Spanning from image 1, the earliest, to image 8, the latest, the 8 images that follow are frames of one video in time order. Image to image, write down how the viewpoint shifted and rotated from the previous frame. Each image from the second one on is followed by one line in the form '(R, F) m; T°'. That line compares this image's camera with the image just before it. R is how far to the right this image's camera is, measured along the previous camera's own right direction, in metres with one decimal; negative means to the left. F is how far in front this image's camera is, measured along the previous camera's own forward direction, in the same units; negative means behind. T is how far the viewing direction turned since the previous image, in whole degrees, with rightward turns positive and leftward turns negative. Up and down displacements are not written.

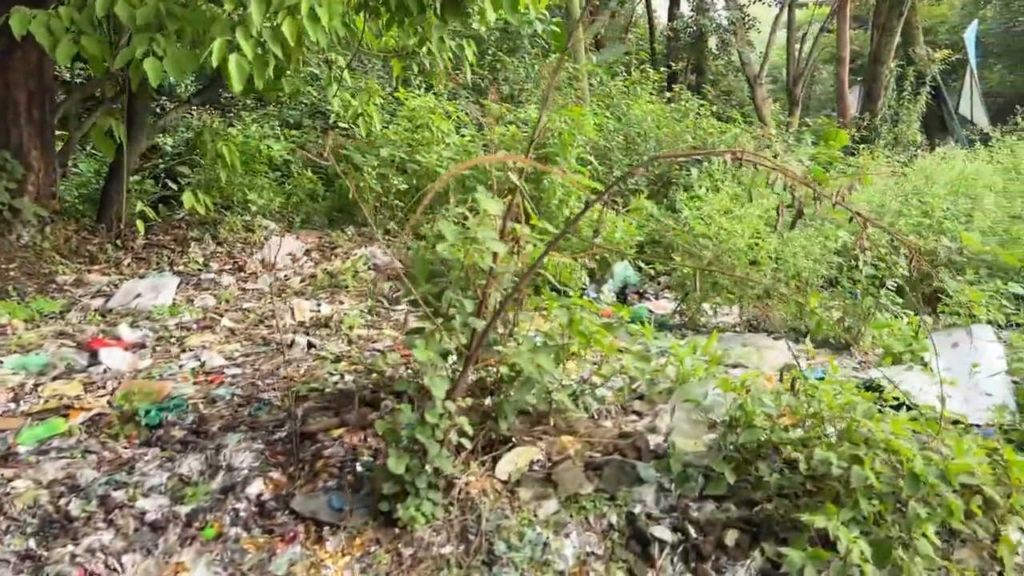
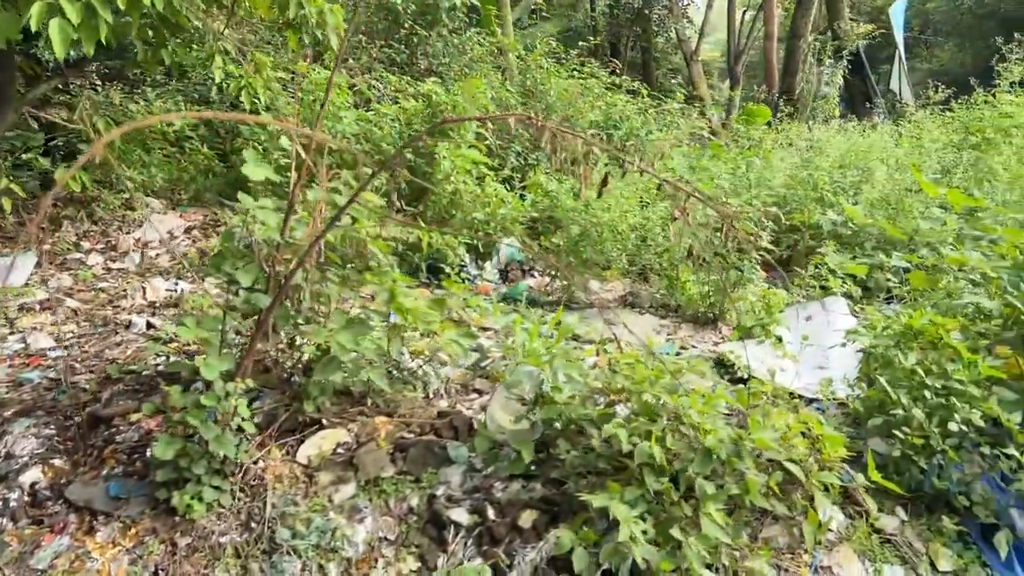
(+0.5, +0.1) m; +2°
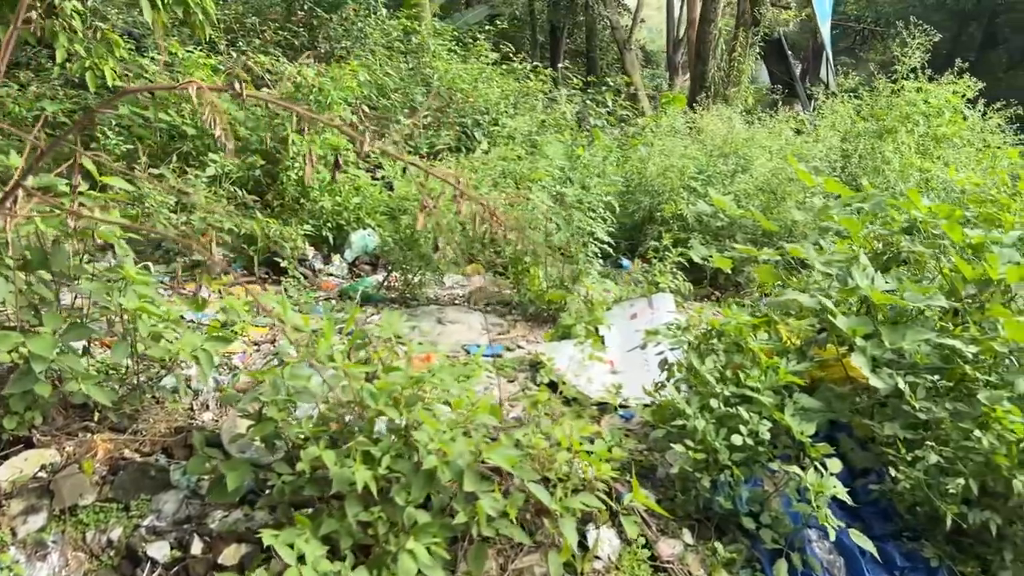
(+0.6, +0.3) m; +2°
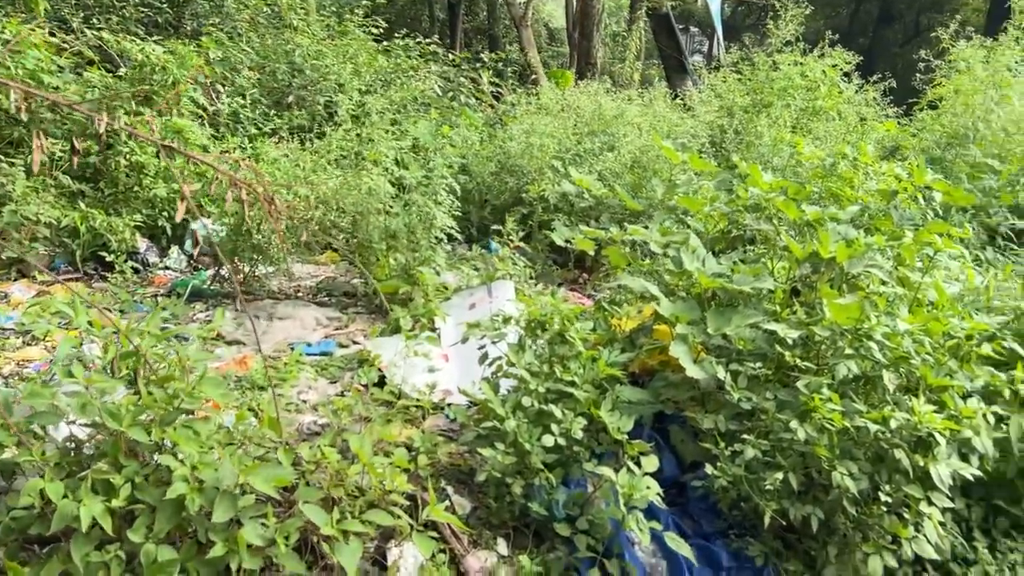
(+0.3, +0.2) m; +5°
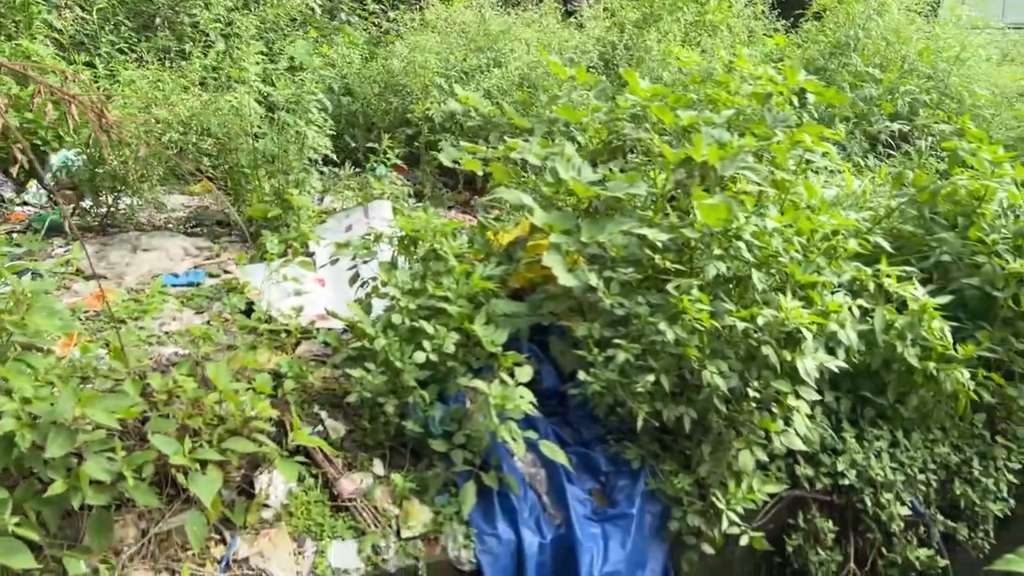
(+0.1, +0.1) m; +5°
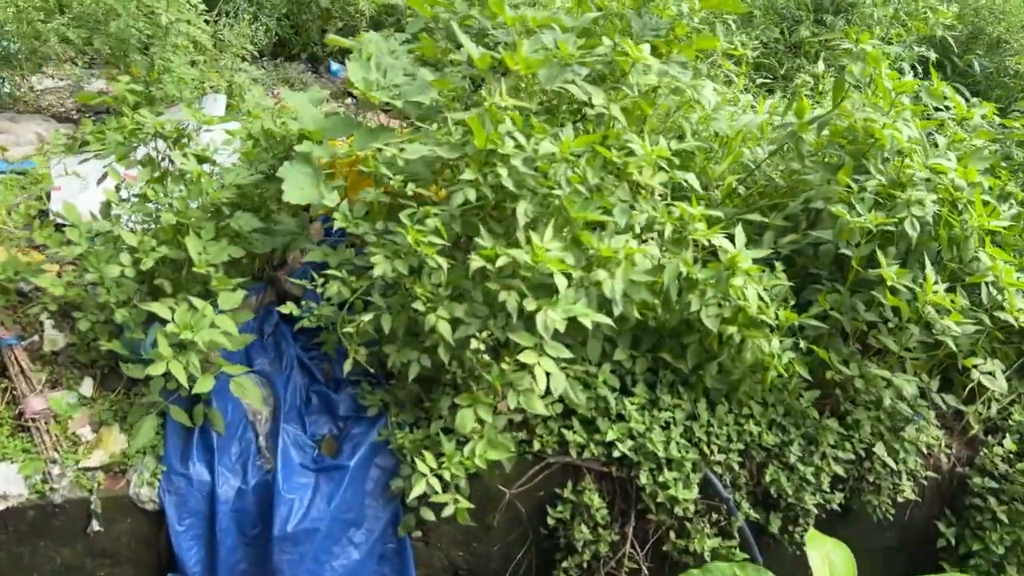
(+0.8, +0.3) m; -6°
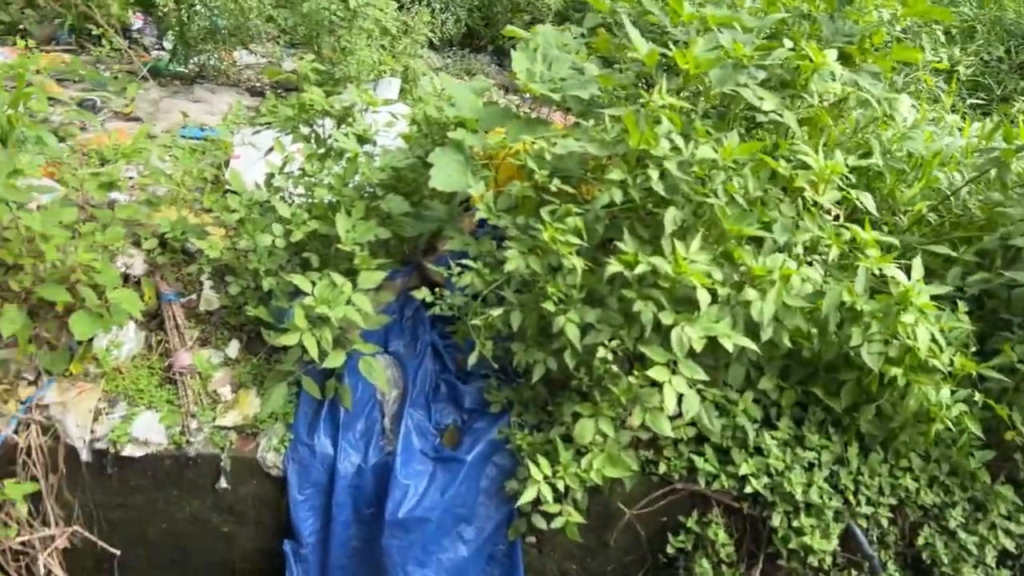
(+0.1, +0.1) m; -11°
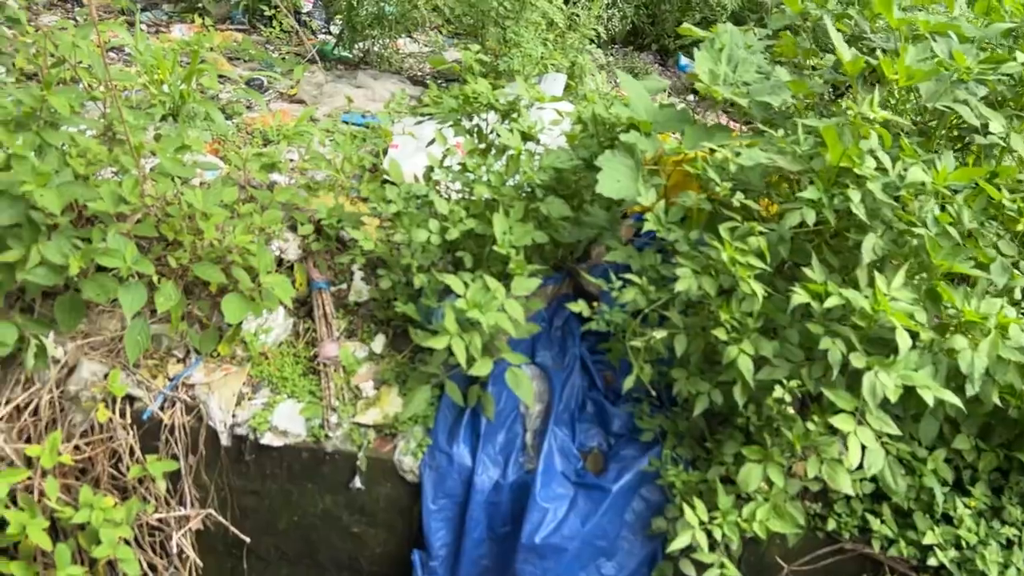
(-0.1, +0.1) m; -8°
